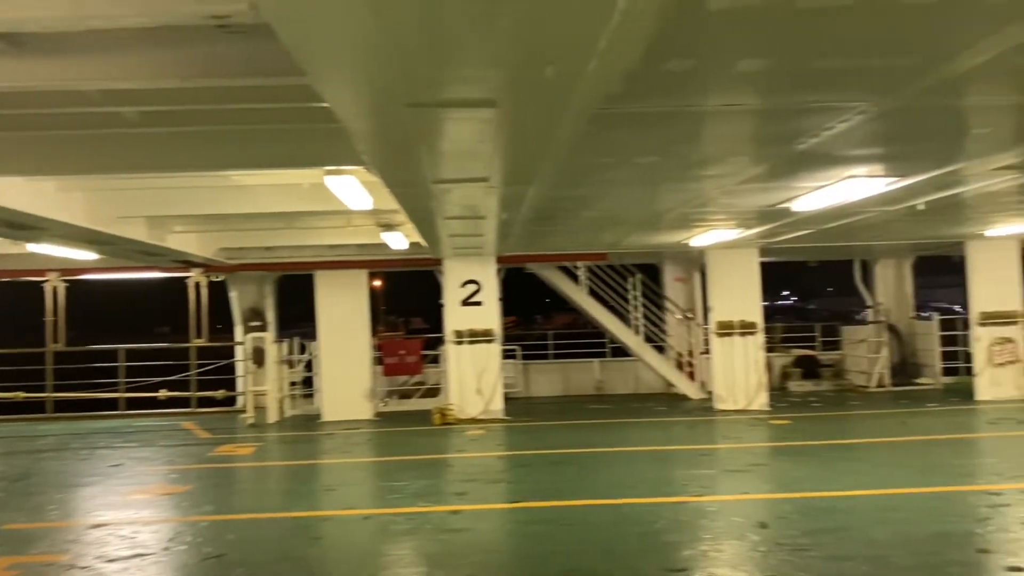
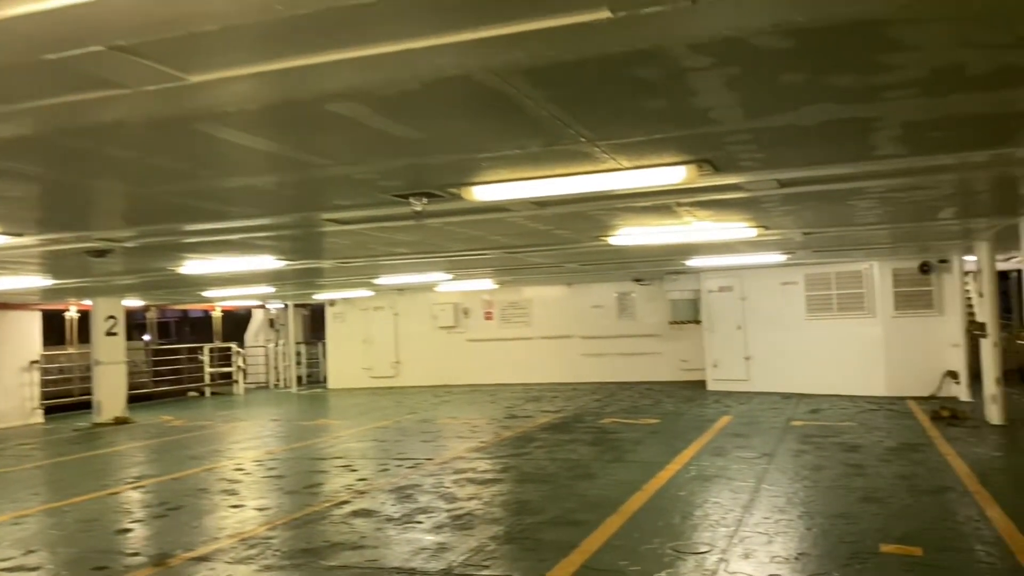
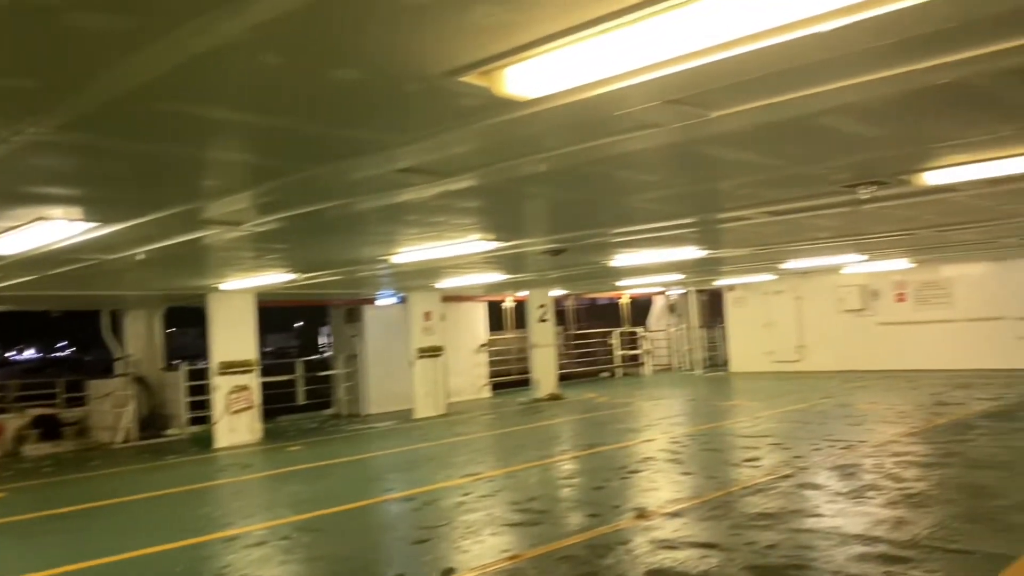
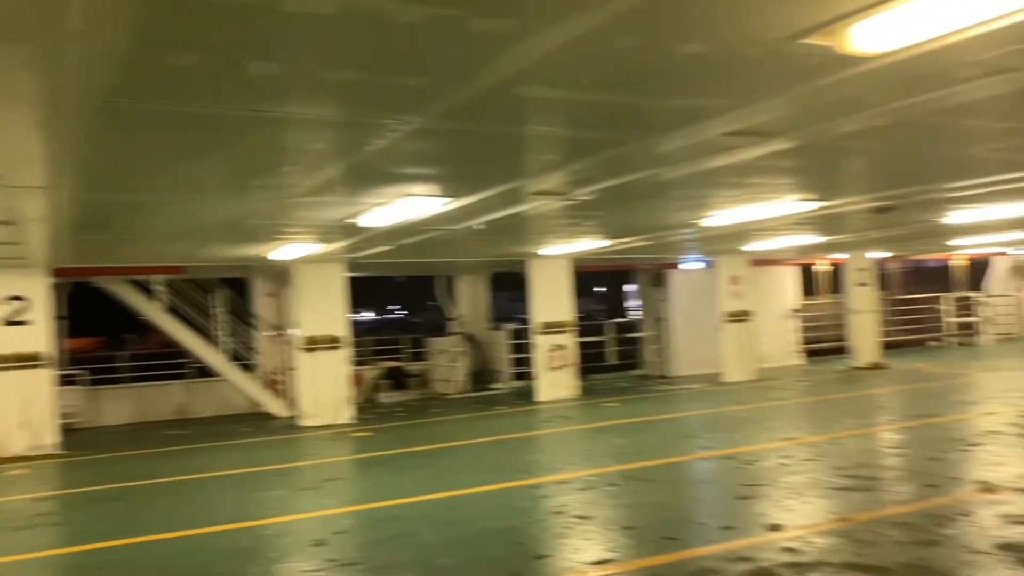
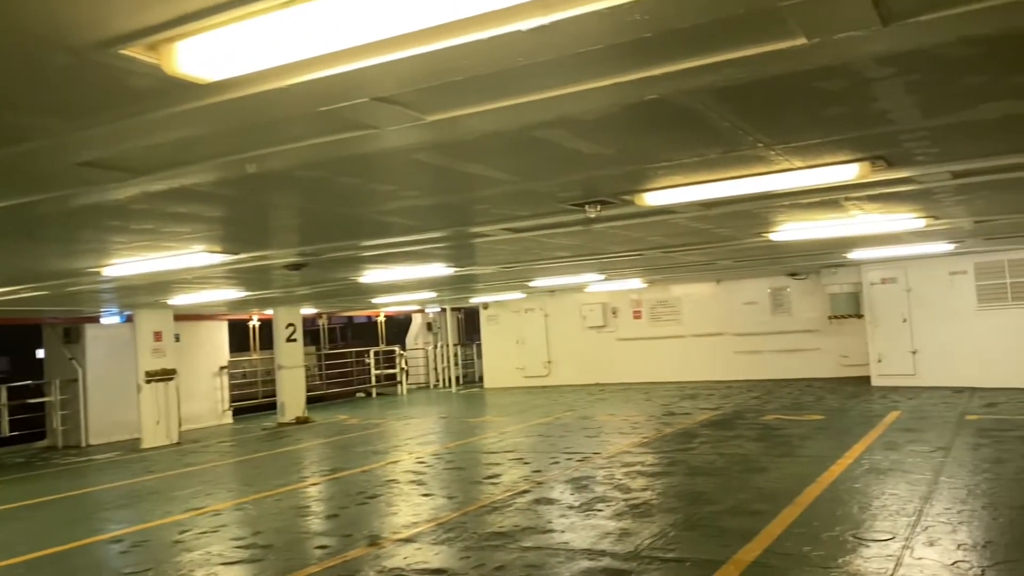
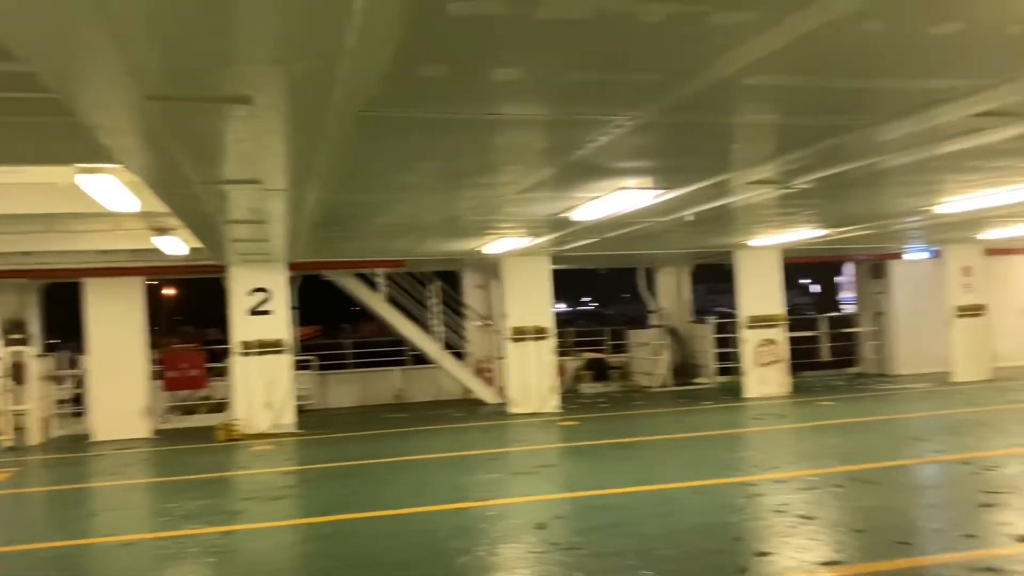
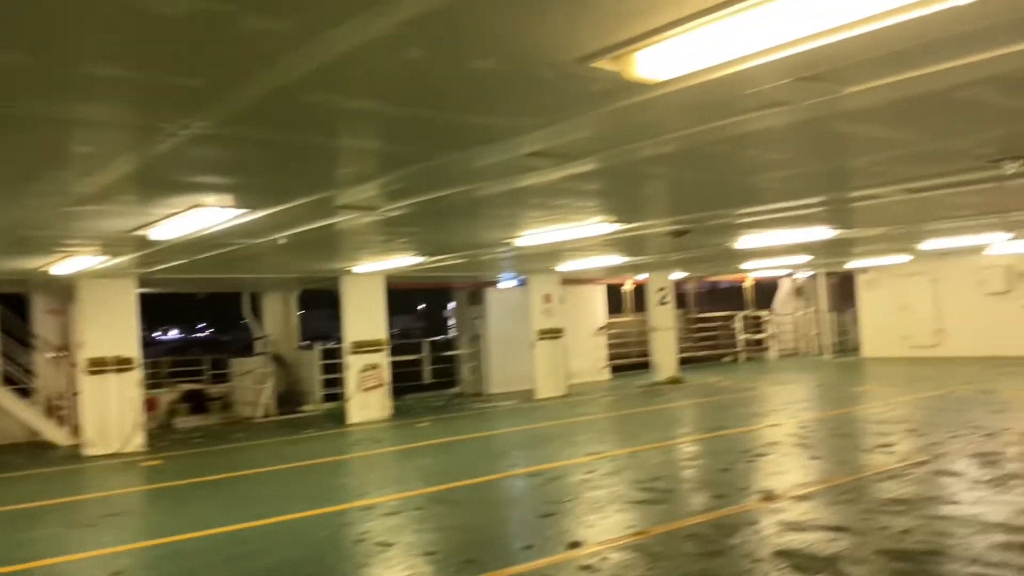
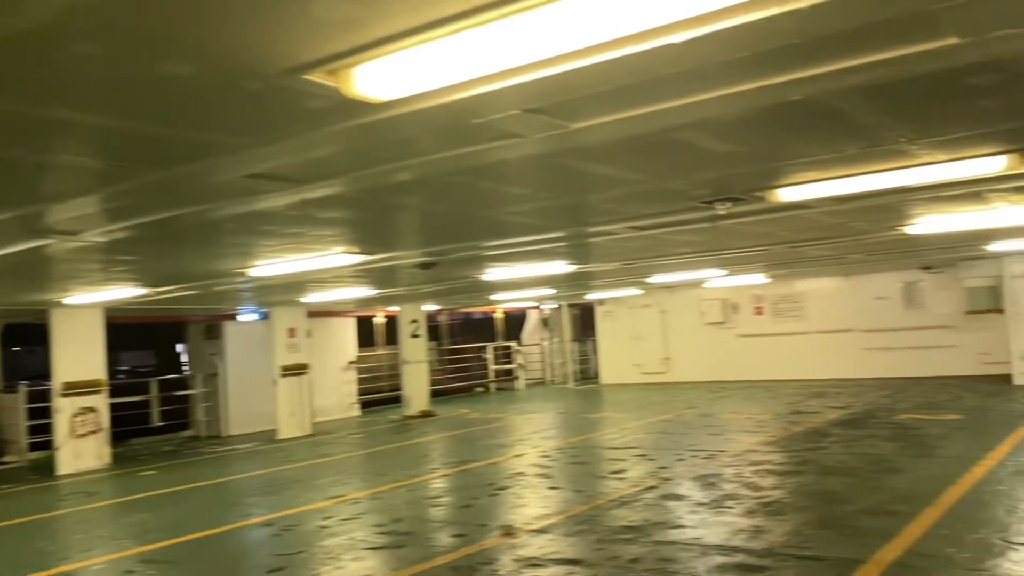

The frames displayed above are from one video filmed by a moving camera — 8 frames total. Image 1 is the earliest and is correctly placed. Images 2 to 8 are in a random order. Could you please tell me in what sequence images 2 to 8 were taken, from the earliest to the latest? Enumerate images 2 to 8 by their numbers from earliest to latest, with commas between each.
6, 4, 7, 3, 8, 5, 2
